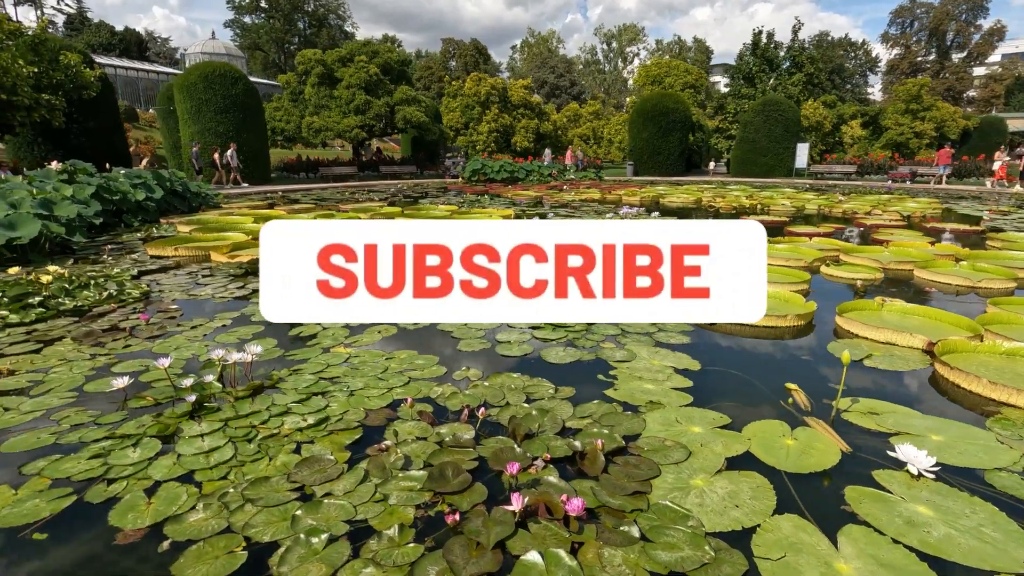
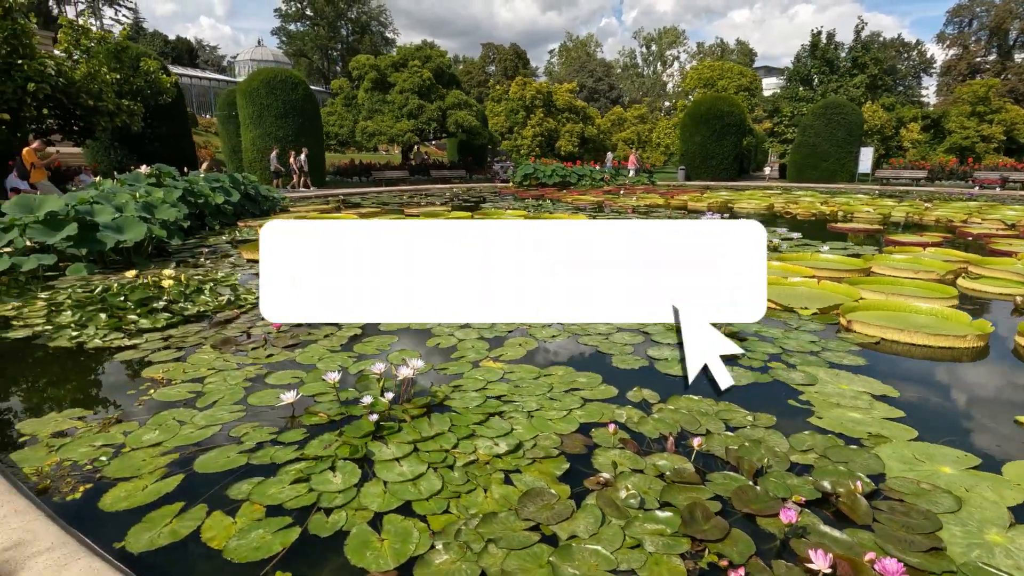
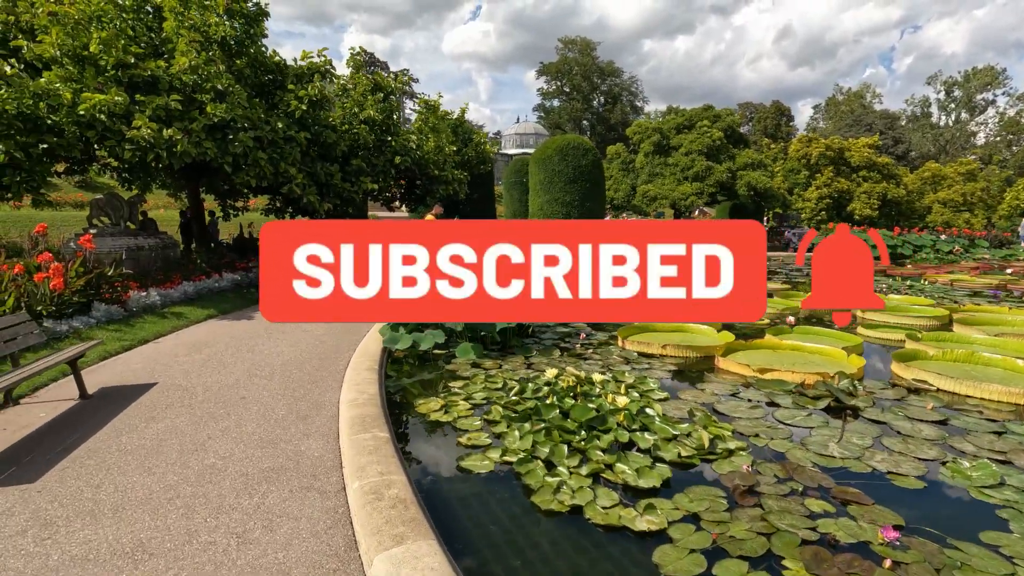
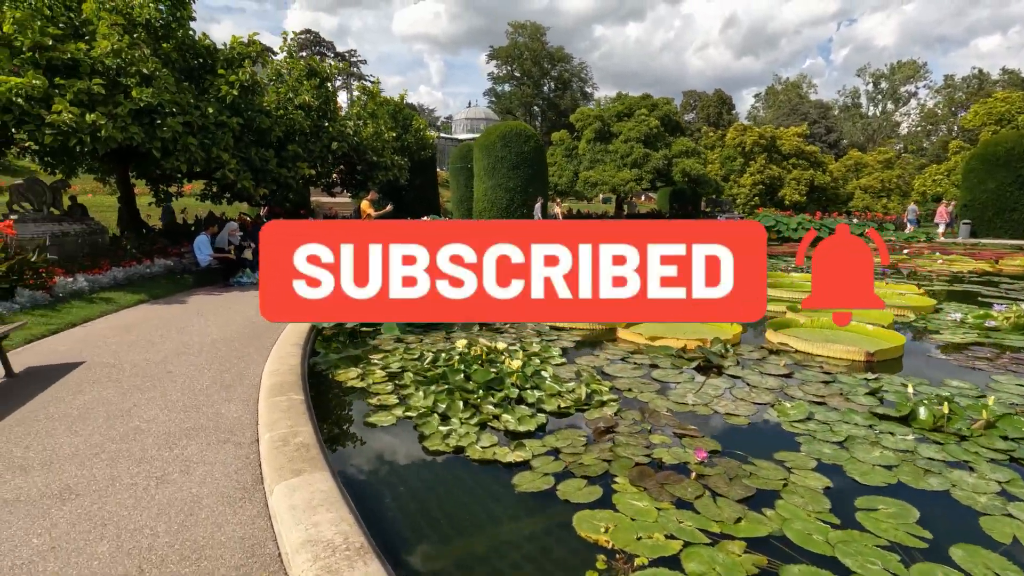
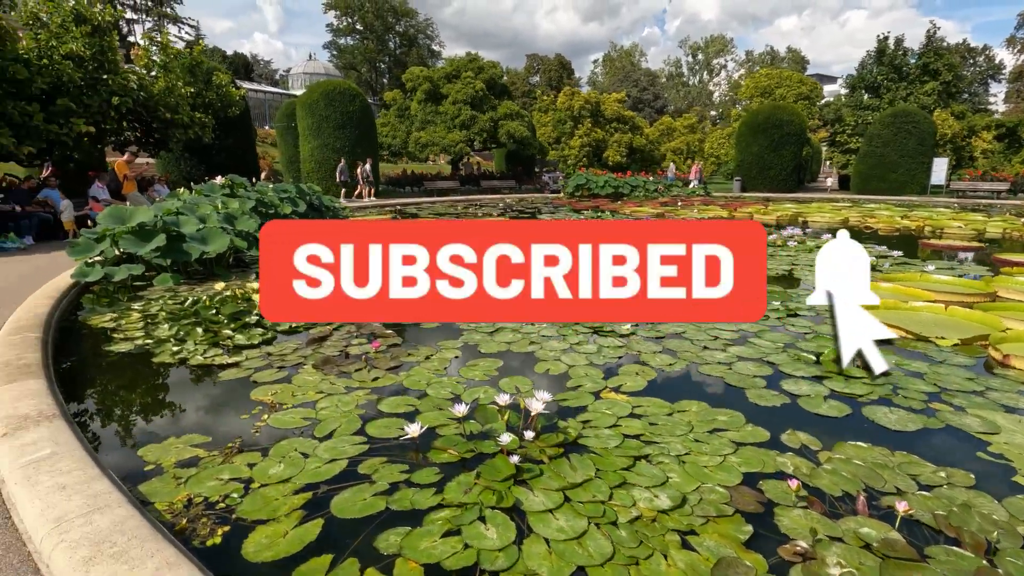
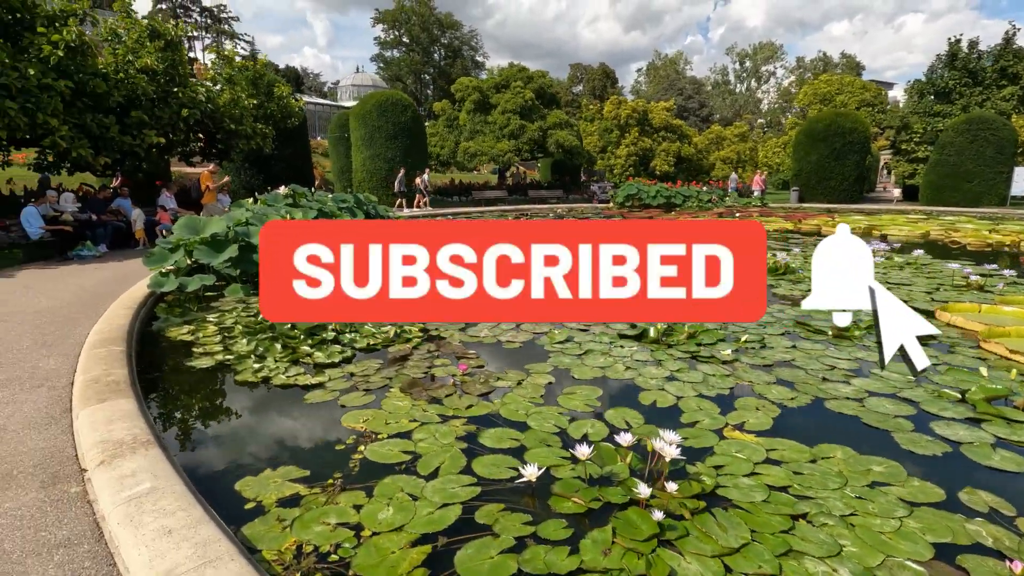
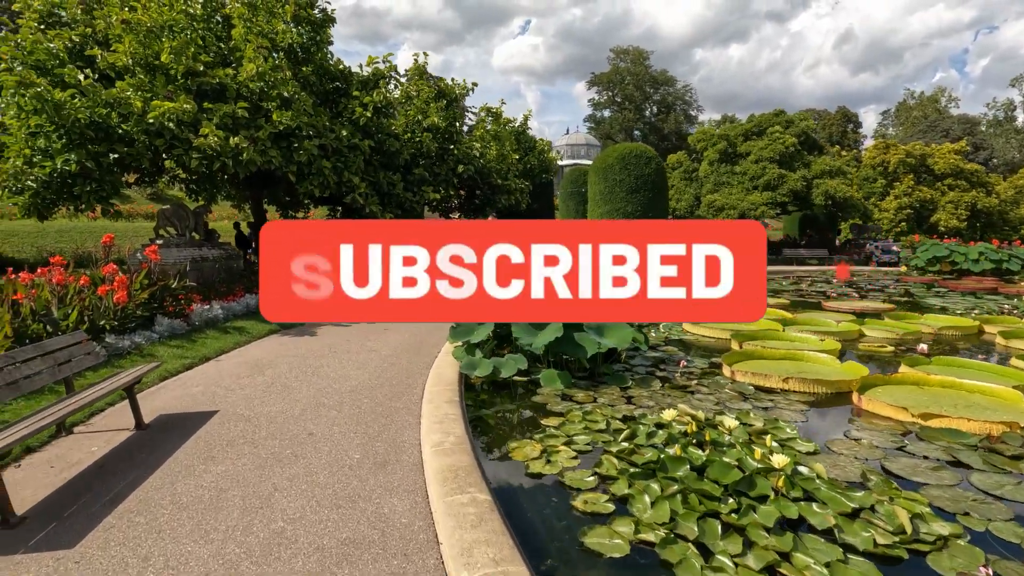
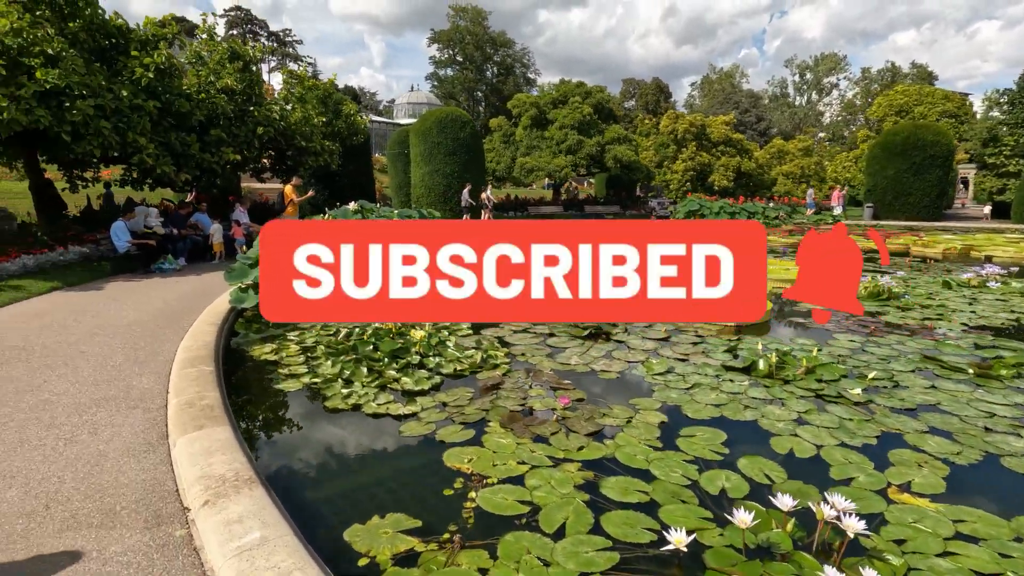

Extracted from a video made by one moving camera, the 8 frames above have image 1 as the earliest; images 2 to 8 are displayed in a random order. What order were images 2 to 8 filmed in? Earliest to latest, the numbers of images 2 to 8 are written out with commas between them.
2, 5, 6, 8, 4, 3, 7
